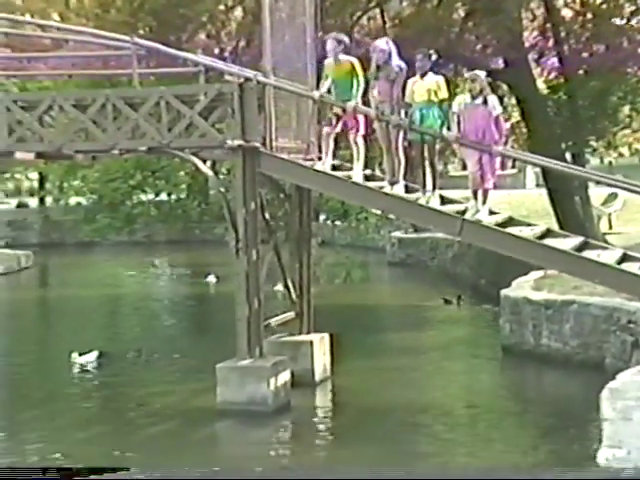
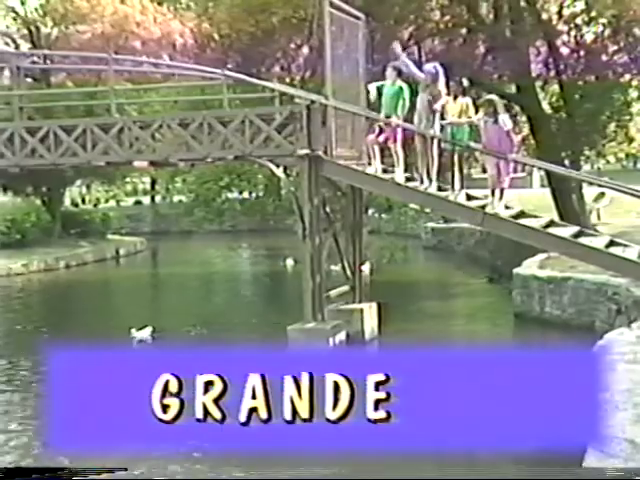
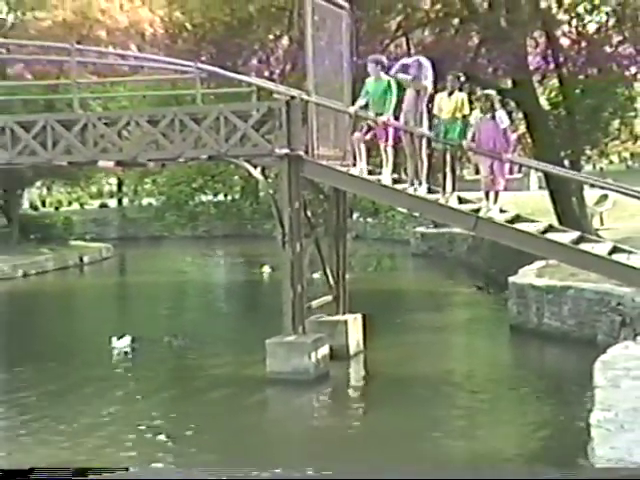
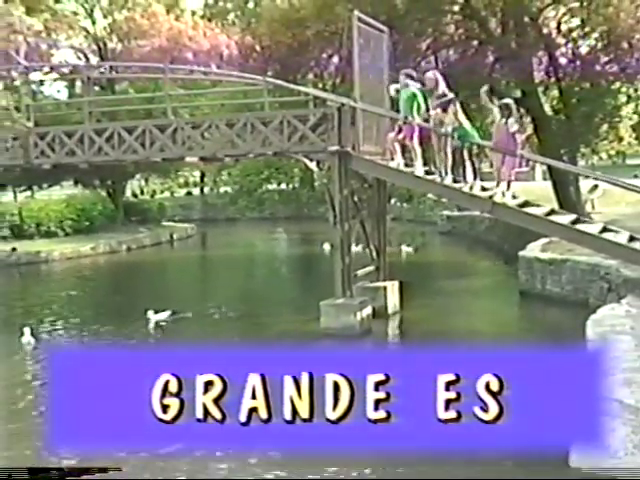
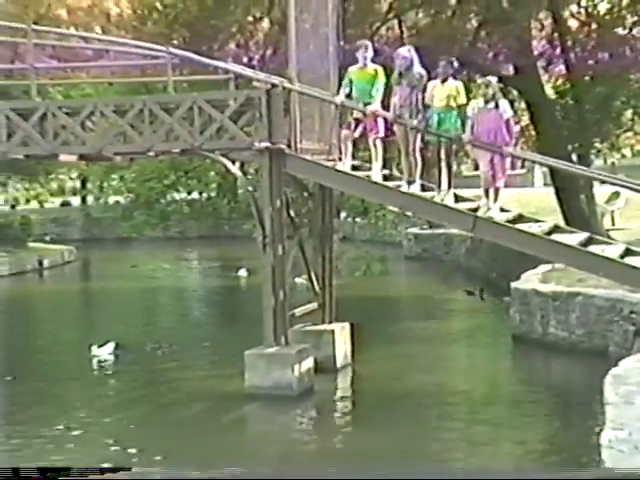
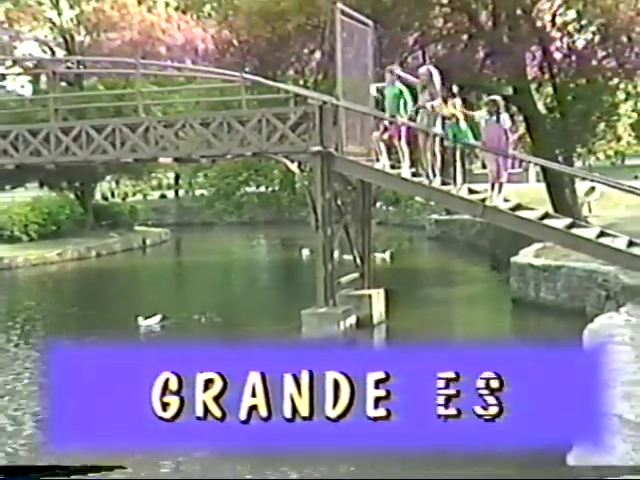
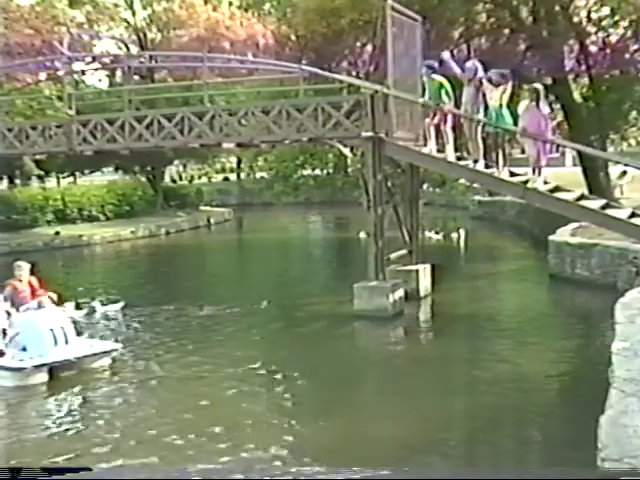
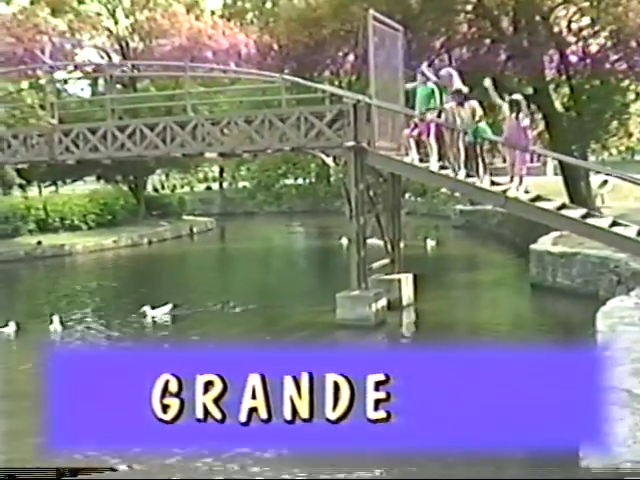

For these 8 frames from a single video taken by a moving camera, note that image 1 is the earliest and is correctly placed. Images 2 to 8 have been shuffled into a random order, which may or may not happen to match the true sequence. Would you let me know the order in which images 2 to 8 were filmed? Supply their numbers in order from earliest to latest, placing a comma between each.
5, 3, 2, 6, 4, 8, 7
